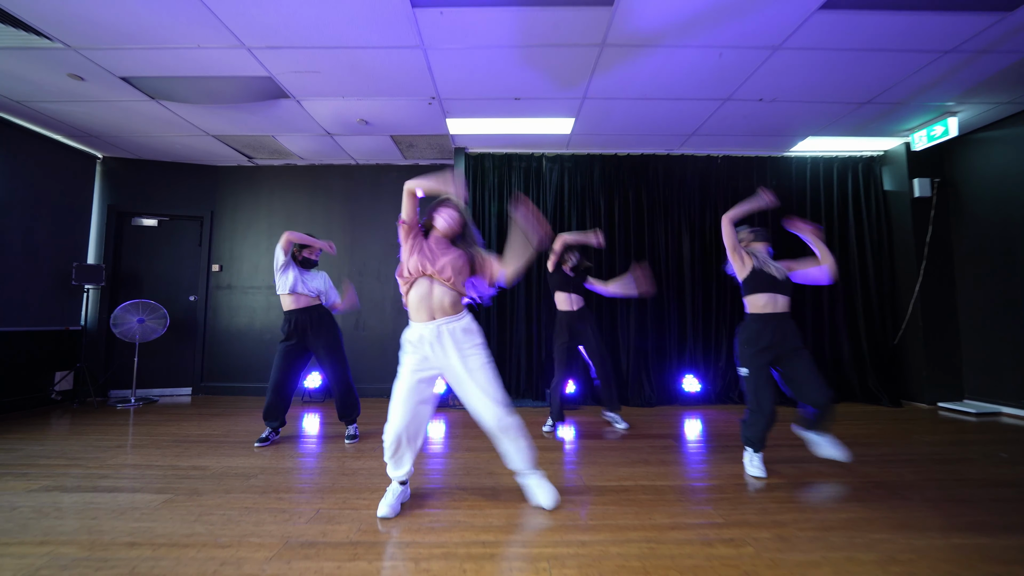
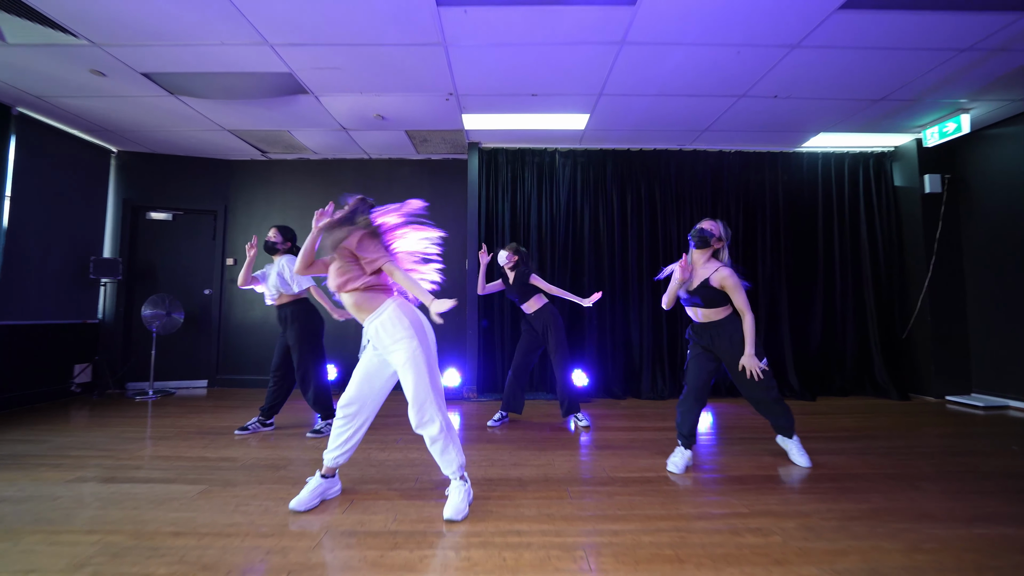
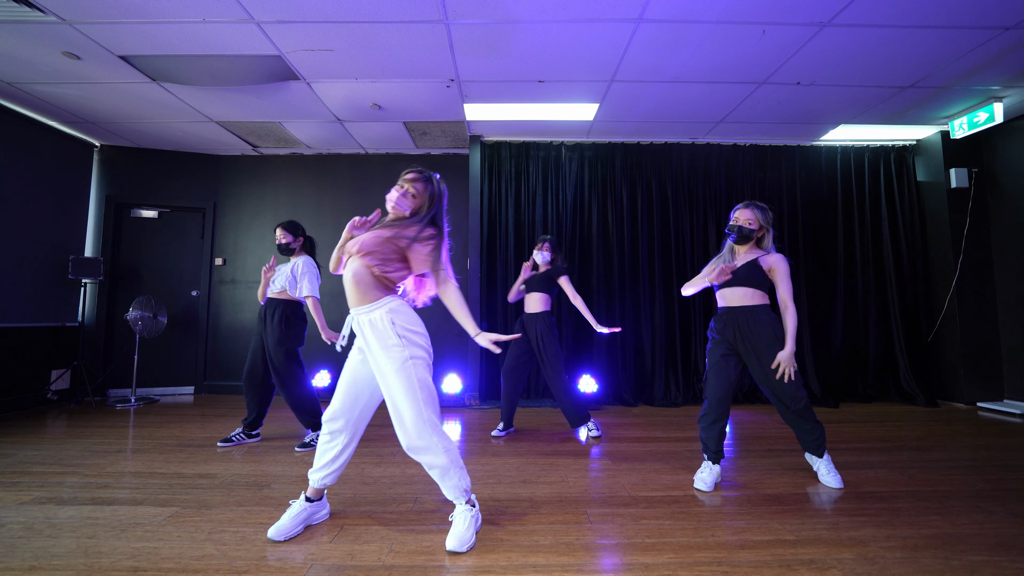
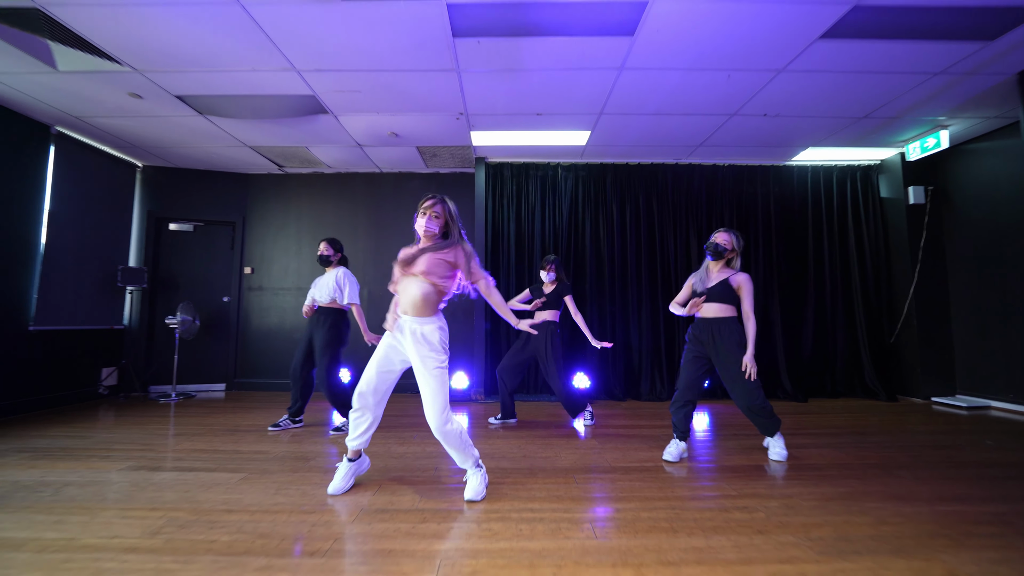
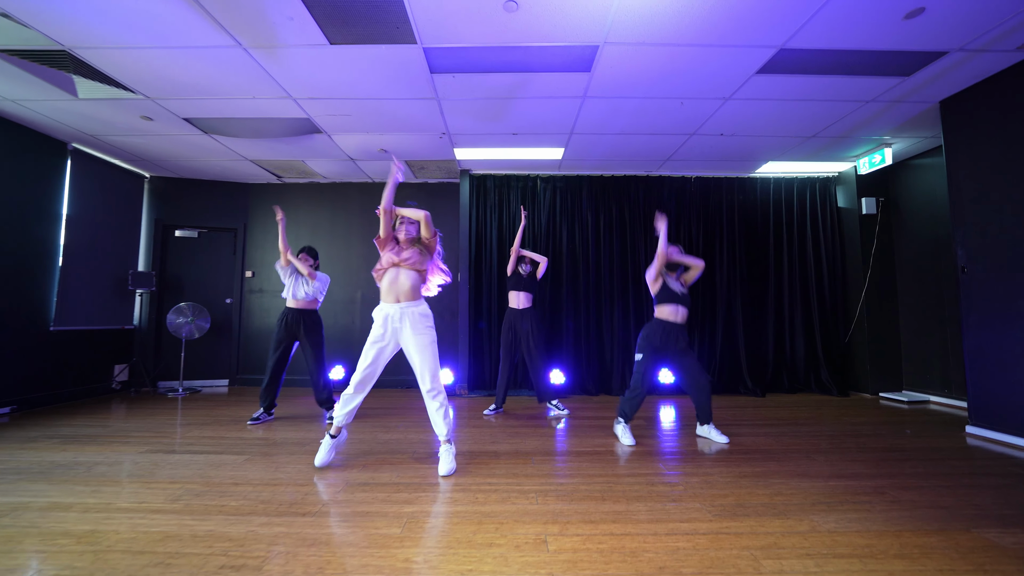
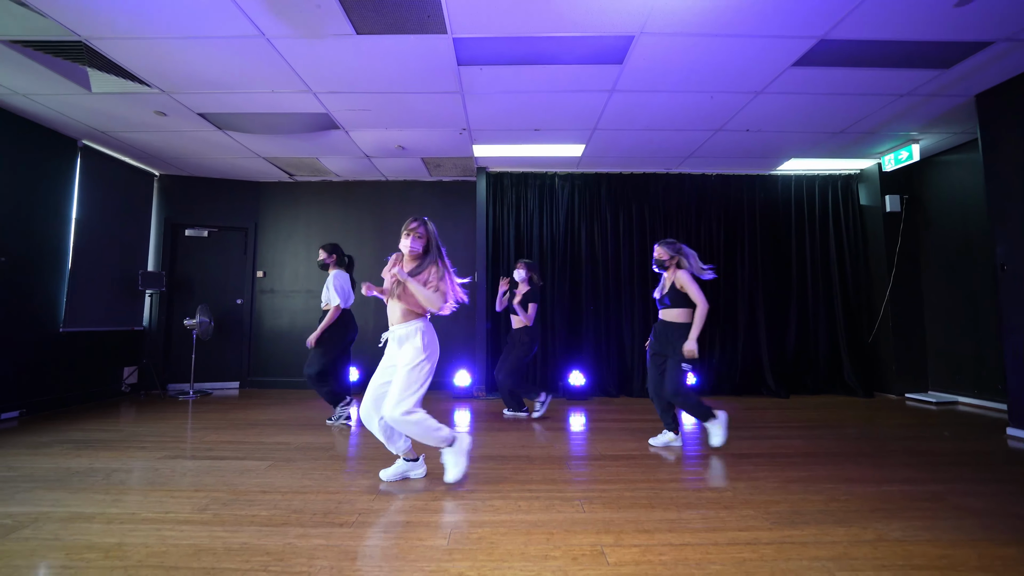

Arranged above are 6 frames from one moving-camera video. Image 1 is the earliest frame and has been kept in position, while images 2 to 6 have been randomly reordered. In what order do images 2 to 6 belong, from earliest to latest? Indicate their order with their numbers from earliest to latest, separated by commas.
5, 2, 3, 4, 6
